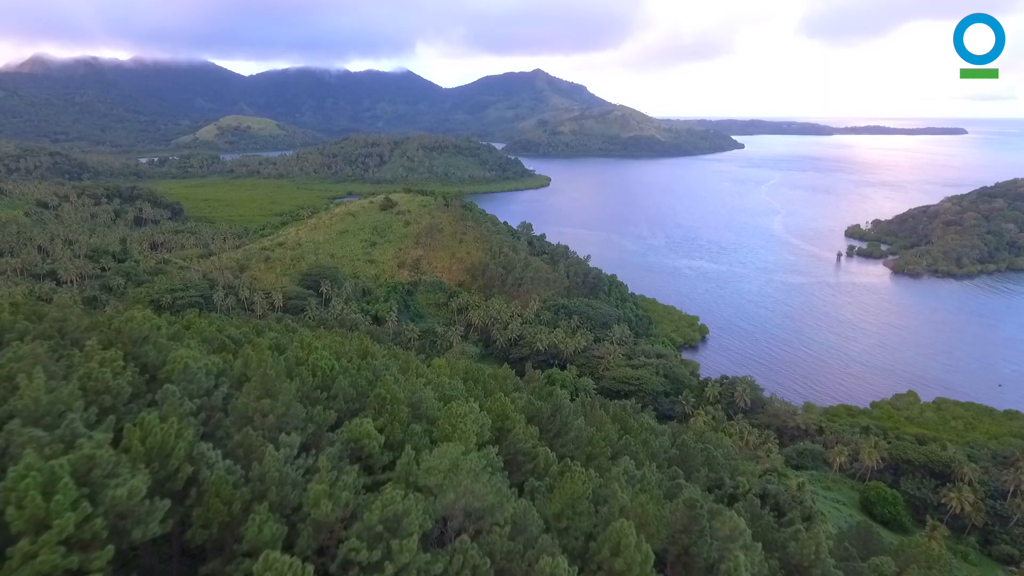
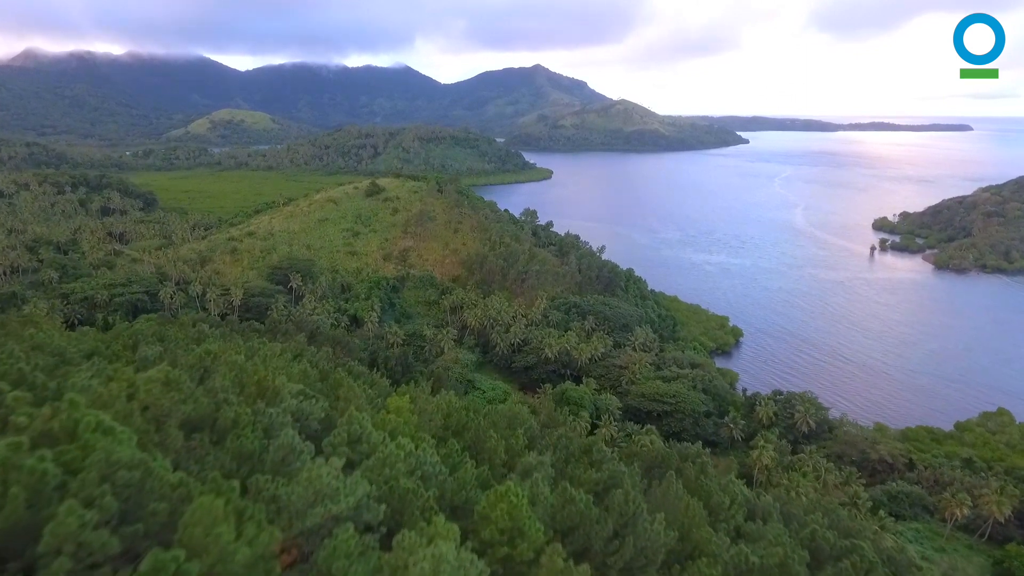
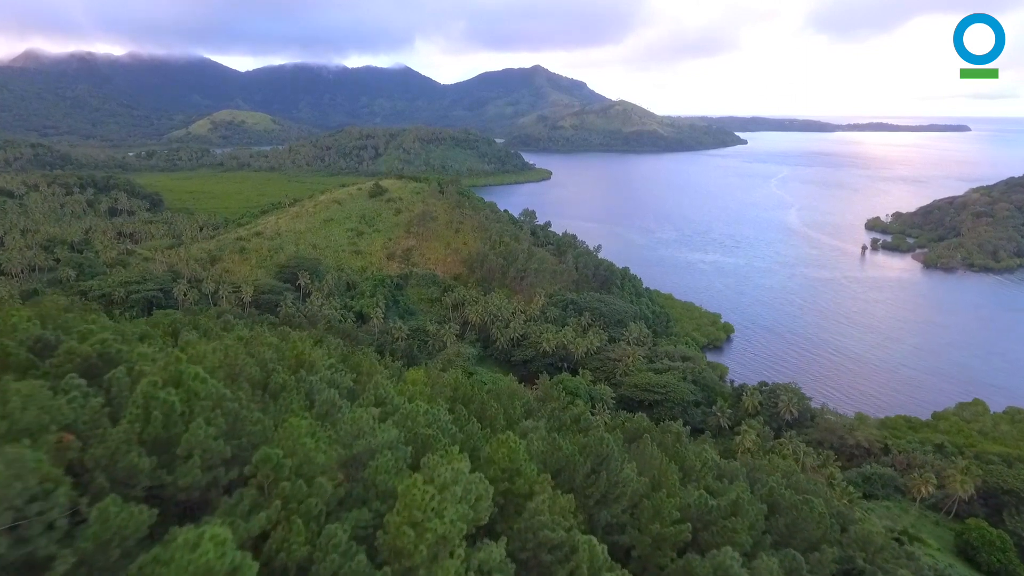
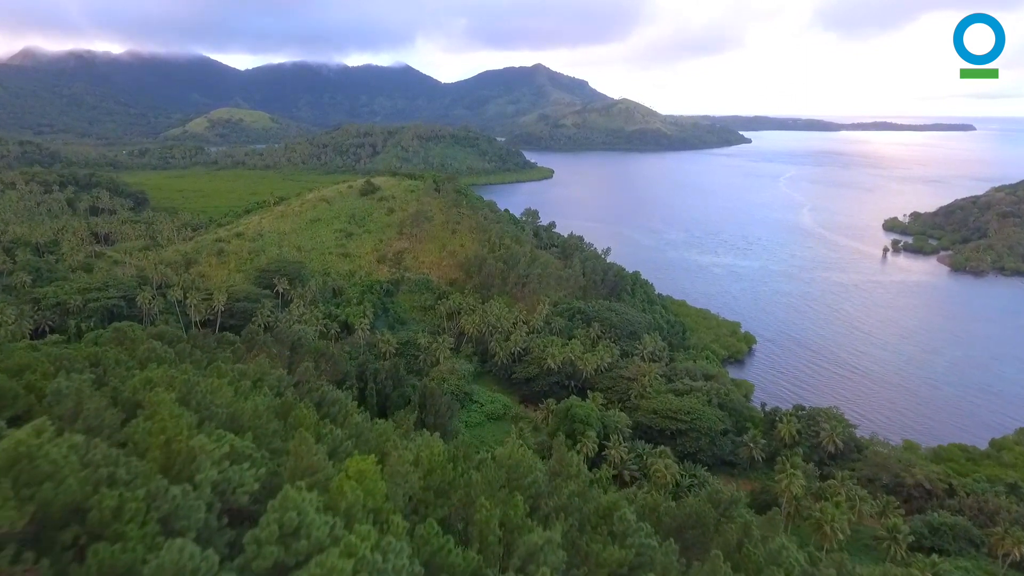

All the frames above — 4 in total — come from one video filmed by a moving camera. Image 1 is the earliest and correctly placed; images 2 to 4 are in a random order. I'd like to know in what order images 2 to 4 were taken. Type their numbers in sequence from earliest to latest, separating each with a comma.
3, 2, 4
